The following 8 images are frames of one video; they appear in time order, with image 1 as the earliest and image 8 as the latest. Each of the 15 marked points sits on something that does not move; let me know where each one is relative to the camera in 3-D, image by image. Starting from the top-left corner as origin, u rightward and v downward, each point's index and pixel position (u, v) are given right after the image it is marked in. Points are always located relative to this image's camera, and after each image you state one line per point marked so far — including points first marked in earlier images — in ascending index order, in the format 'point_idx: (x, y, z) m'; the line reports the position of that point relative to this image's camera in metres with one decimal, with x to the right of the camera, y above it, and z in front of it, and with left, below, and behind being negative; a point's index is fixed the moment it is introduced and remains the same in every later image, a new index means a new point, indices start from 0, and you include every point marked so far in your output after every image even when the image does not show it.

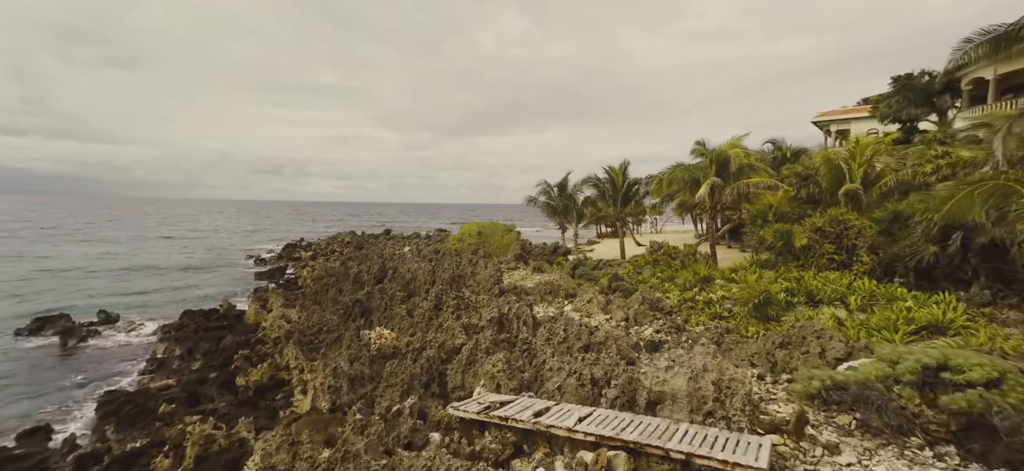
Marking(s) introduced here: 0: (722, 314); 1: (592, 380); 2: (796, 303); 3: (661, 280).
0: (+6.3, -2.4, +14.1) m
1: (+1.5, -2.7, +8.8) m
2: (+8.4, -2.0, +13.9) m
3: (+6.1, -1.9, +19.3) m
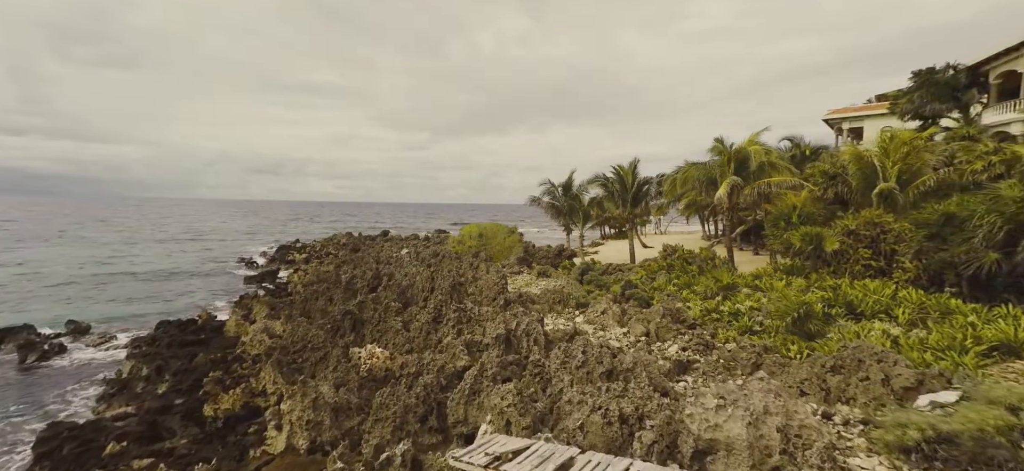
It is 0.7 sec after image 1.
0: (+6.5, -2.5, +12.6) m
1: (+1.7, -2.8, +7.3) m
2: (+8.6, -2.1, +12.4) m
3: (+6.3, -2.0, +17.9) m
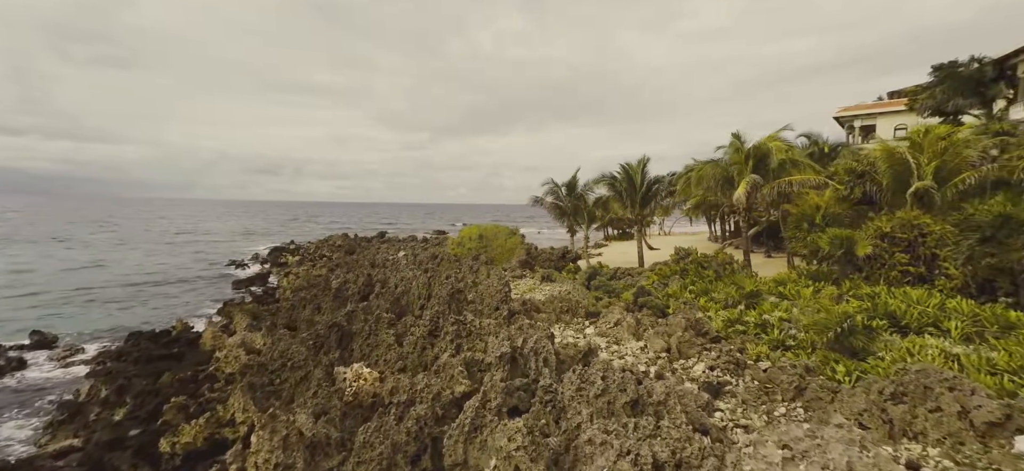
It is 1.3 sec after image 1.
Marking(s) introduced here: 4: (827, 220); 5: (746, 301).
0: (+6.6, -2.6, +11.3) m
1: (+1.8, -2.9, +6.0) m
2: (+8.7, -2.2, +11.1) m
3: (+6.5, -2.1, +16.6) m
4: (+11.7, +0.6, +17.5) m
5: (+7.3, -2.1, +14.7) m
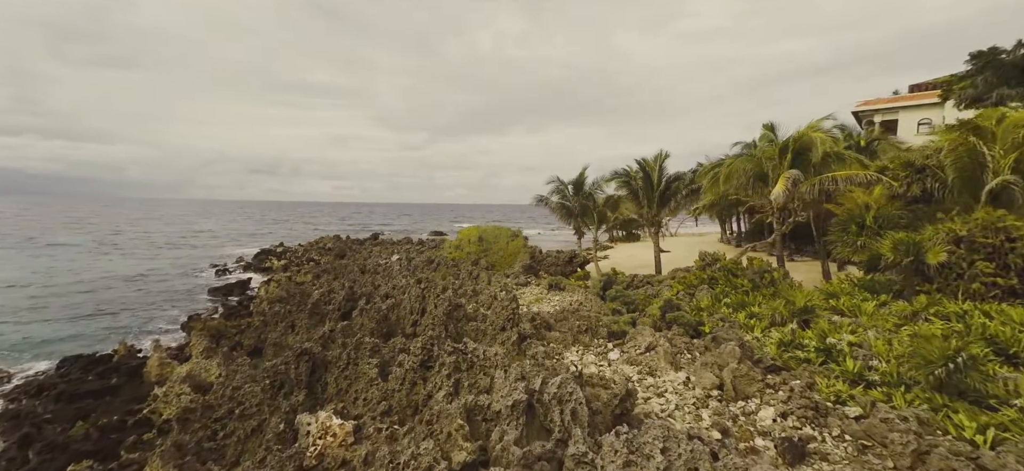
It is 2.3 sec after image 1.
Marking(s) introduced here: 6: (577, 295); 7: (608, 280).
0: (+6.8, -2.7, +9.0) m
1: (+2.1, -3.1, +3.7) m
2: (+9.0, -2.3, +8.8) m
3: (+6.7, -2.3, +14.2) m
4: (+11.9, +0.4, +15.2) m
5: (+7.5, -2.2, +12.4) m
6: (+2.7, -2.5, +19.2) m
7: (+4.0, -1.9, +19.5) m
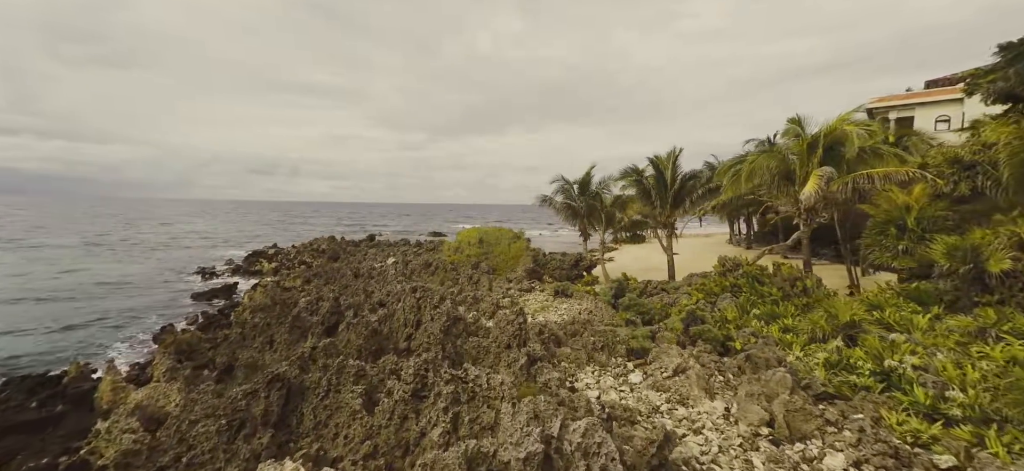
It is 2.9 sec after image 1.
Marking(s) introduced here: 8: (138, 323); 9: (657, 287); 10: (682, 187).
0: (+7.0, -2.8, +7.5) m
1: (+2.2, -3.2, +2.2) m
2: (+9.1, -2.5, +7.3) m
3: (+6.8, -2.4, +12.8) m
4: (+12.1, +0.3, +13.7) m
5: (+7.7, -2.3, +10.9) m
6: (+2.8, -2.6, +17.7) m
7: (+4.1, -2.0, +18.0) m
8: (-15.0, -3.5, +18.8) m
9: (+5.5, -2.0, +17.9) m
10: (+7.2, +2.1, +20.0) m
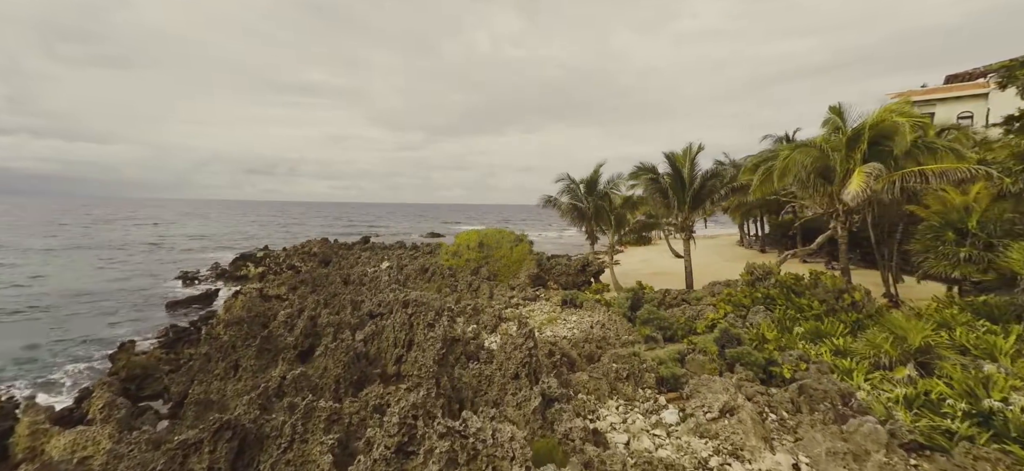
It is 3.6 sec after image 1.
0: (+7.2, -3.0, +5.8) m
1: (+2.4, -3.3, +0.4) m
2: (+9.3, -2.6, +5.6) m
3: (+7.0, -2.5, +11.0) m
4: (+12.2, +0.2, +12.0) m
5: (+7.8, -2.5, +9.2) m
6: (+3.0, -2.7, +15.9) m
7: (+4.3, -2.2, +16.3) m
8: (-14.8, -3.6, +17.0) m
9: (+5.7, -2.1, +16.1) m
10: (+7.4, +1.9, +18.3) m
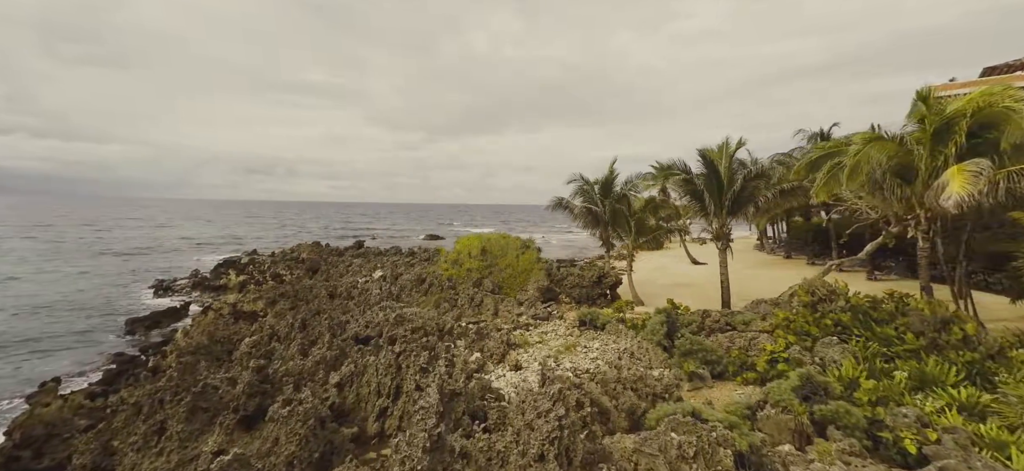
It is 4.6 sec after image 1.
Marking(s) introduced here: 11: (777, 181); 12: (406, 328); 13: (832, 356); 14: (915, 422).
0: (+7.5, -3.3, +3.2) m
1: (+2.7, -3.7, -2.2) m
2: (+9.6, -2.9, +3.0) m
3: (+7.3, -2.9, +8.4) m
4: (+12.6, -0.2, +9.4) m
5: (+8.2, -2.8, +6.6) m
6: (+3.3, -3.1, +13.3) m
7: (+4.6, -2.5, +13.7) m
8: (-14.5, -4.0, +14.4) m
9: (+6.0, -2.5, +13.5) m
10: (+7.7, +1.6, +15.7) m
11: (+9.1, +1.9, +16.1) m
12: (-3.3, -2.9, +14.6) m
13: (+7.1, -2.6, +10.4) m
14: (+6.5, -3.0, +7.5) m
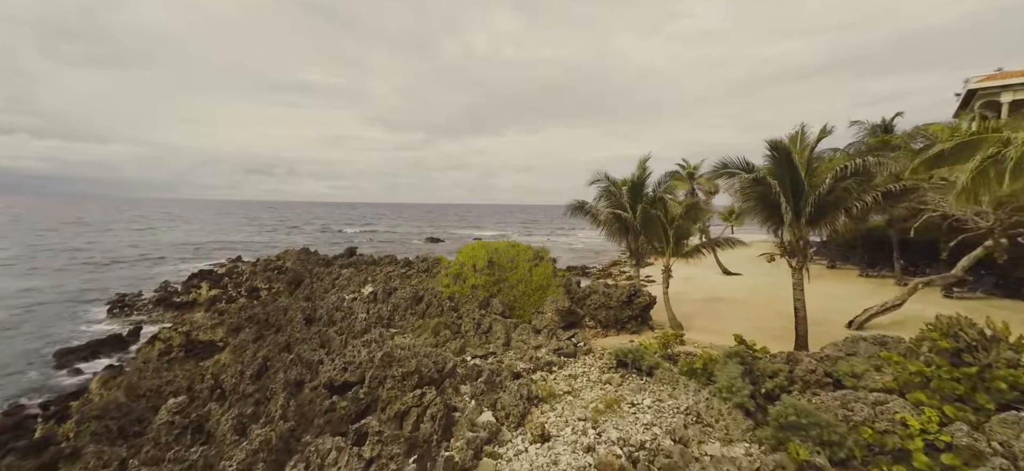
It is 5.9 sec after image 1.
0: (+8.0, -3.7, -0.4) m
1: (+3.2, -4.1, -5.7) m
2: (+10.1, -3.4, -0.5) m
3: (+7.8, -3.3, +4.9) m
4: (+13.0, -0.6, +5.8) m
5: (+8.6, -3.2, +3.1) m
6: (+3.8, -3.5, +9.8) m
7: (+5.1, -2.9, +10.2) m
8: (-14.0, -4.4, +10.9) m
9: (+6.5, -2.9, +10.0) m
10: (+8.2, +1.2, +12.1) m
11: (+9.6, +1.5, +12.5) m
12: (-2.8, -3.3, +11.1) m
13: (+7.6, -3.0, +6.9) m
14: (+7.0, -3.4, +4.0) m
